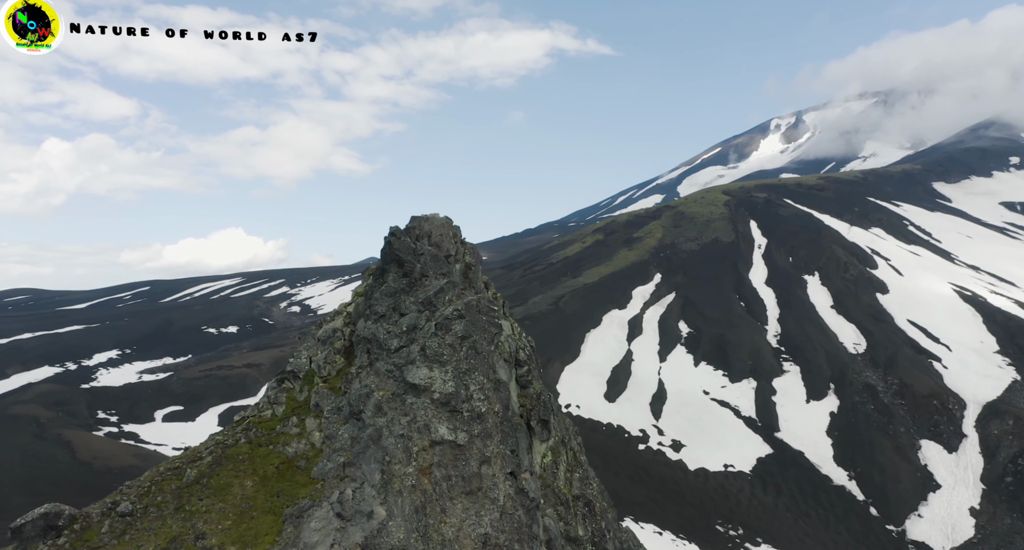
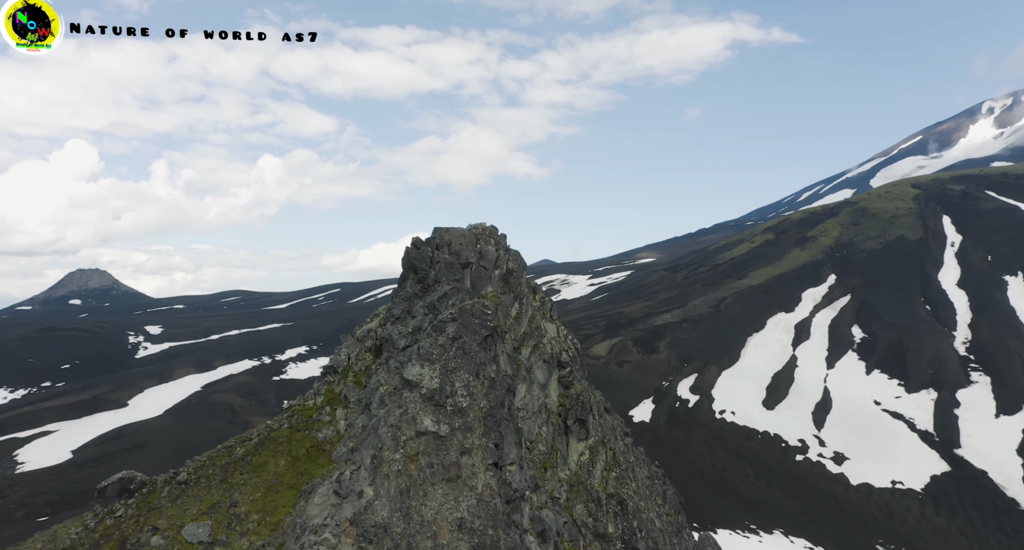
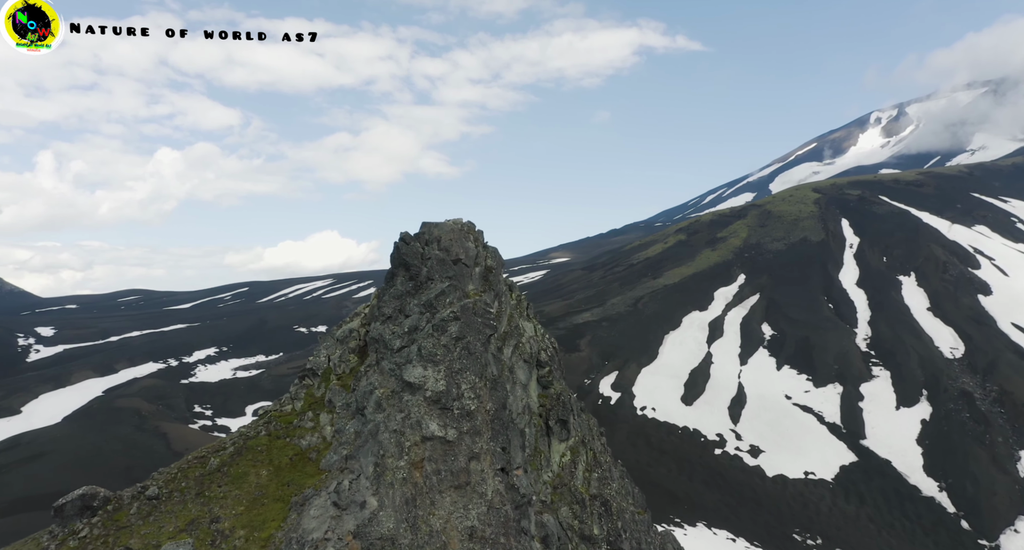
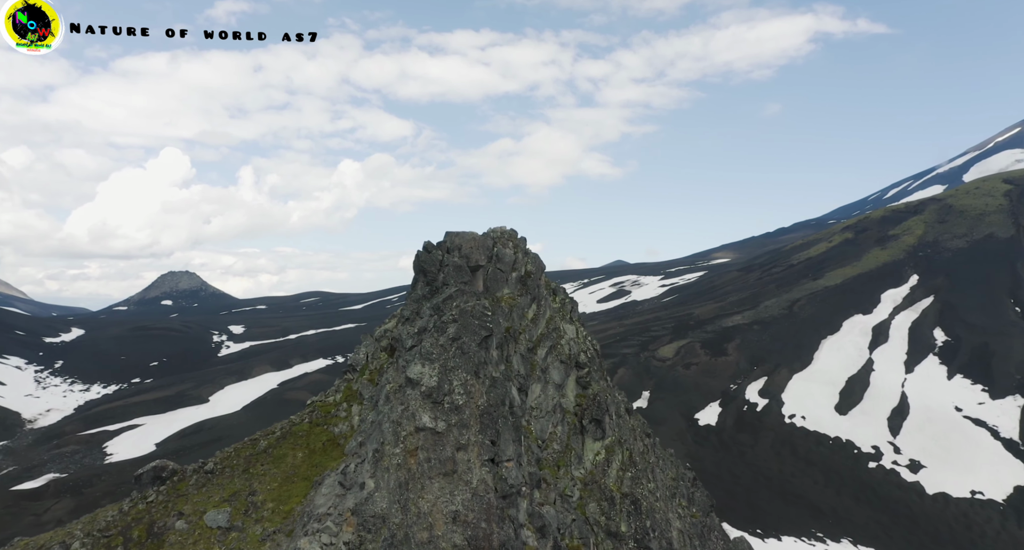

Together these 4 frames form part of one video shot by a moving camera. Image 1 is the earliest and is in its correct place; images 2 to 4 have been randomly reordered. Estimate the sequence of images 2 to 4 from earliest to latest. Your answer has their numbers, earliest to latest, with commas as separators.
3, 2, 4
